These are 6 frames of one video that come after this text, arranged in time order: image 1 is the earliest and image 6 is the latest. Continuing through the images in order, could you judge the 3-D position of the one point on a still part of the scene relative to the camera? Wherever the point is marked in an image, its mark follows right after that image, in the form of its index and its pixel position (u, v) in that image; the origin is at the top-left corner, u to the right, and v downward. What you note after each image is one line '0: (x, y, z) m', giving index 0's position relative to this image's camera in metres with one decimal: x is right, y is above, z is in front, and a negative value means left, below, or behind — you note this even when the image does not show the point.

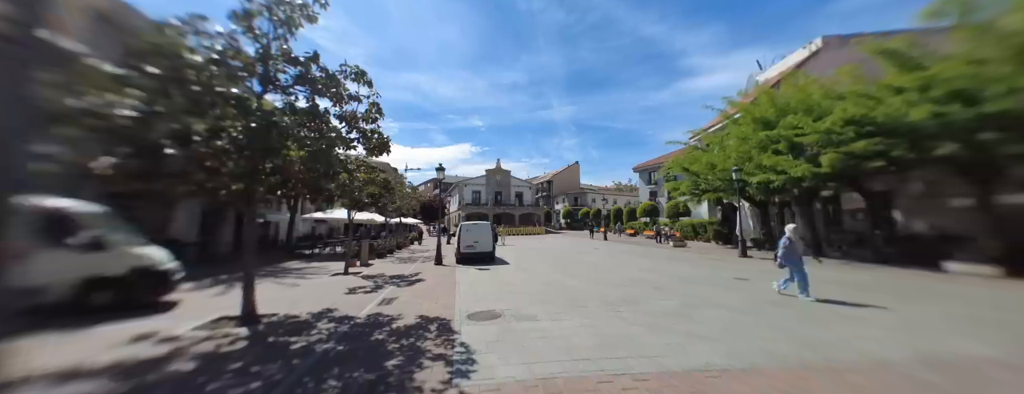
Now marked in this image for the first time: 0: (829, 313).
0: (+6.5, -2.3, +5.5) m
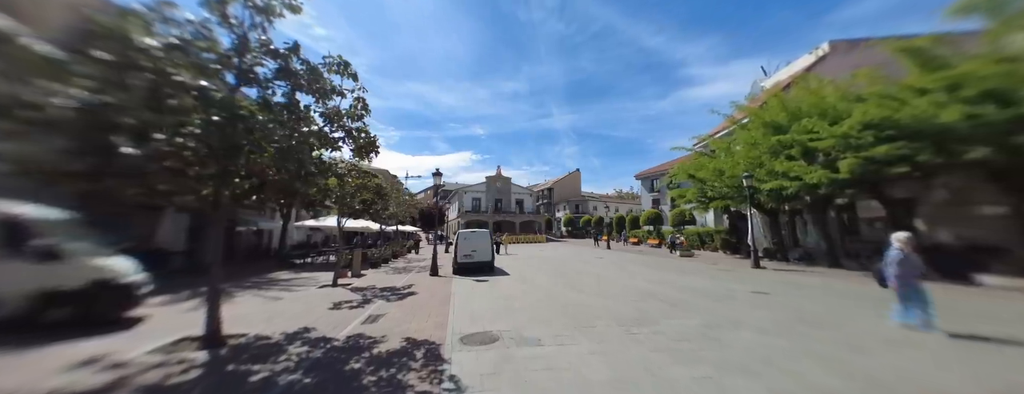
0: (+6.5, -2.5, +4.9) m
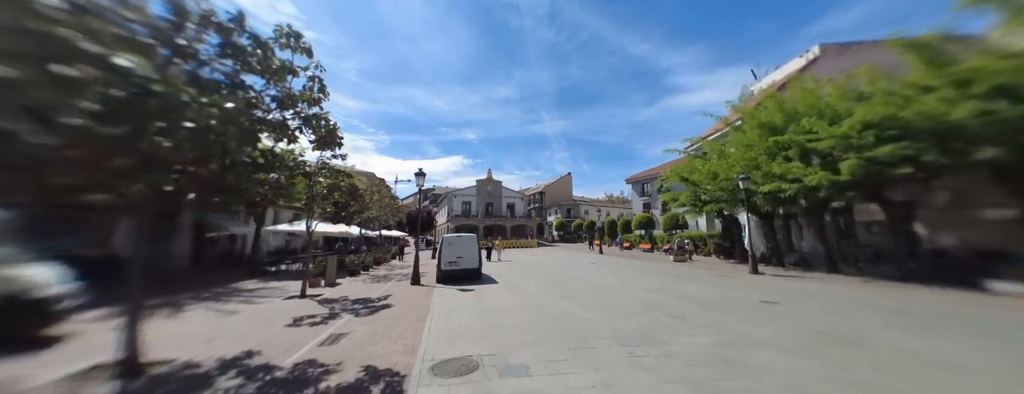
0: (+6.2, -2.5, +4.3) m
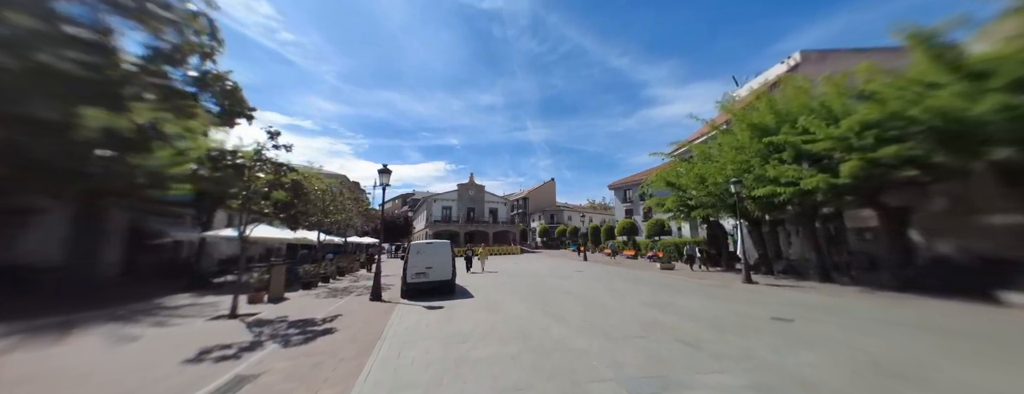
0: (+5.8, -2.4, +3.6) m
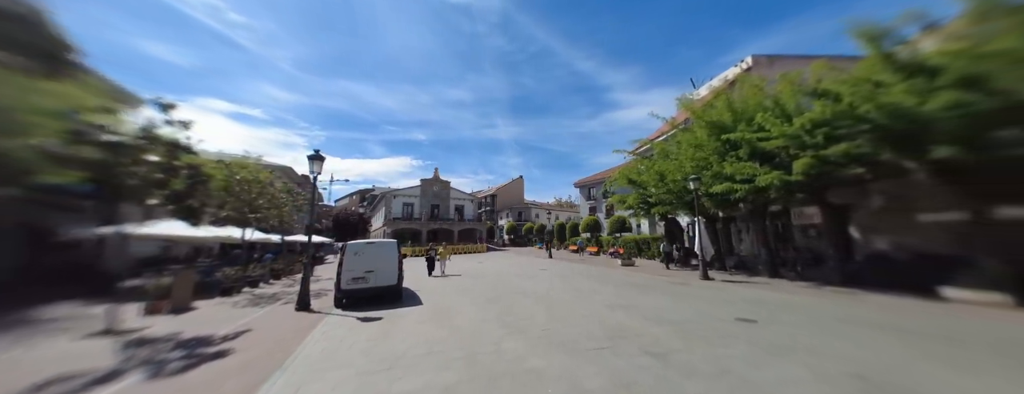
0: (+5.1, -2.4, +3.4) m
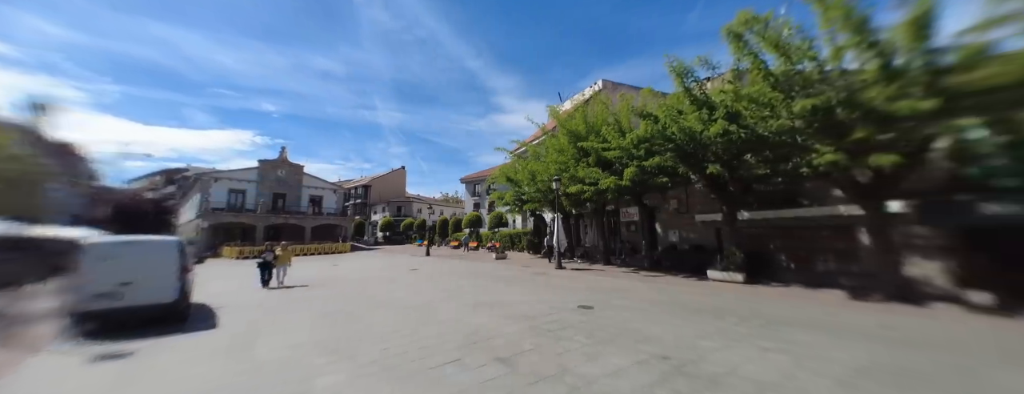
0: (+2.9, -2.4, +4.0) m
